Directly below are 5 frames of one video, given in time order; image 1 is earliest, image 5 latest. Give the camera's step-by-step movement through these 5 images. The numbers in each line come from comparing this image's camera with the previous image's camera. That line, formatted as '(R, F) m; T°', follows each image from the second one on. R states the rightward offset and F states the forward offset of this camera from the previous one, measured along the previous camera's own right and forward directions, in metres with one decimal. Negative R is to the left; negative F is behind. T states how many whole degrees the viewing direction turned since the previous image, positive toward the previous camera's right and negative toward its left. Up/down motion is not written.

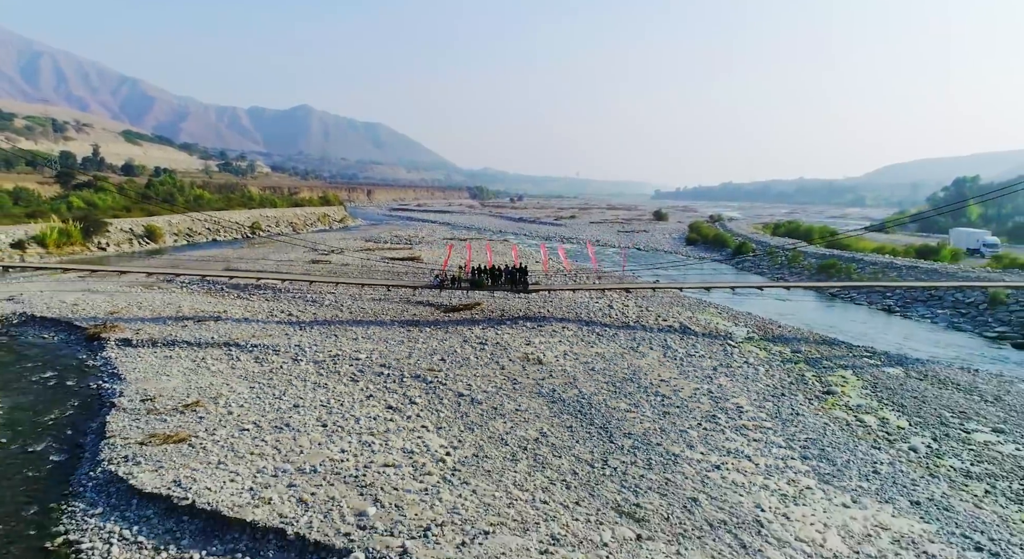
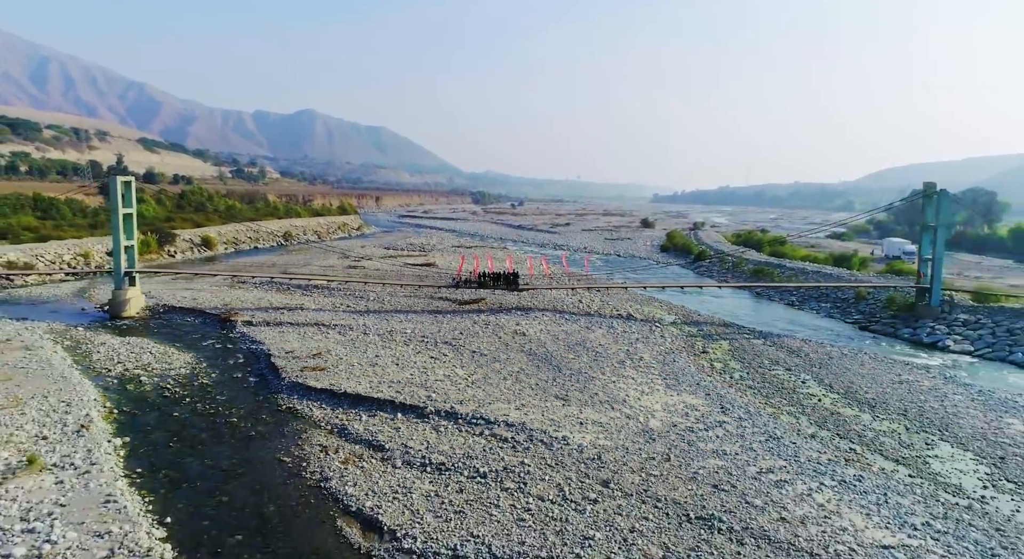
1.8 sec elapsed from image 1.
(+0.2, -4.4) m; 0°
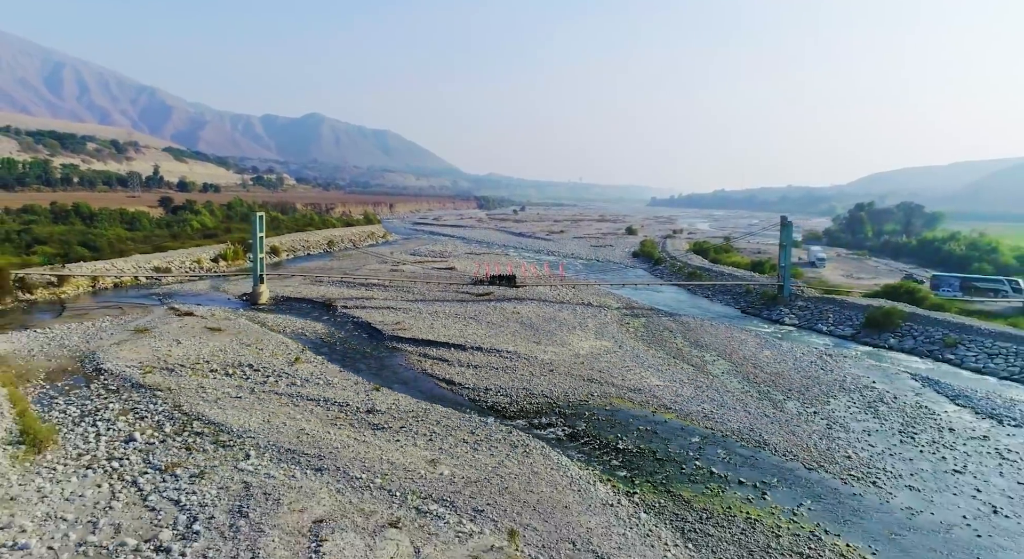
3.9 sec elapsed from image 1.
(+0.1, -7.5) m; 0°
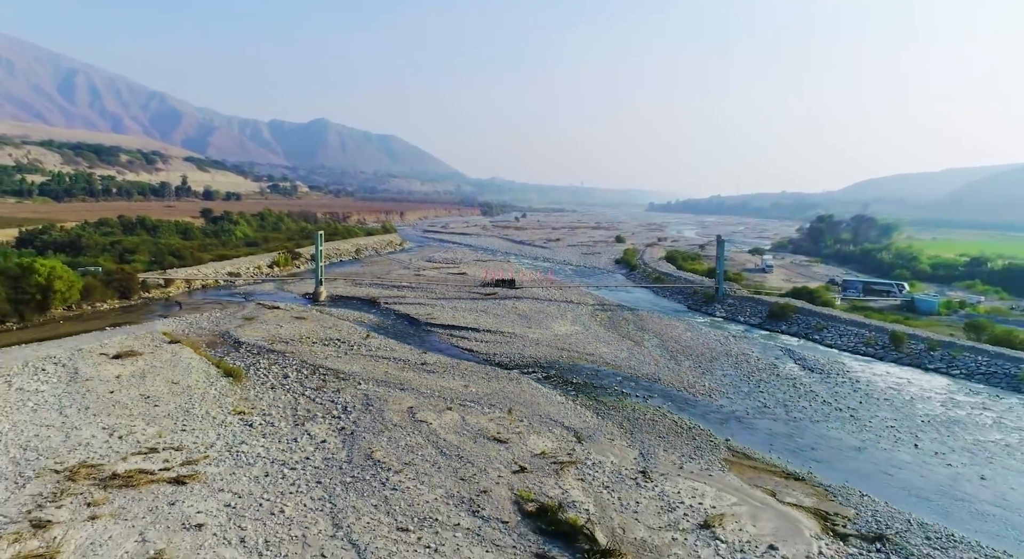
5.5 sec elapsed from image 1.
(+0.1, -6.7) m; 0°
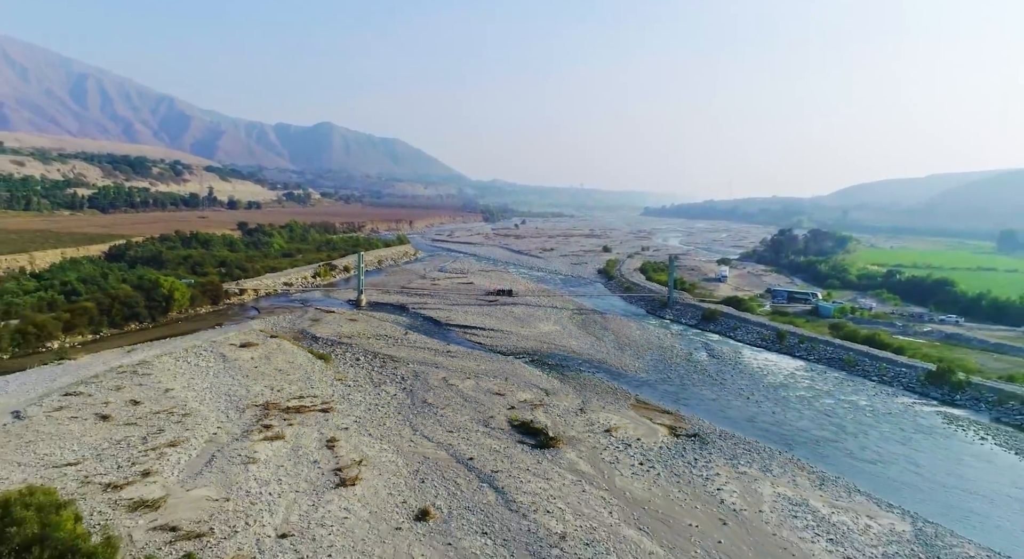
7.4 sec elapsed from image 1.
(+0.2, -8.1) m; 0°
